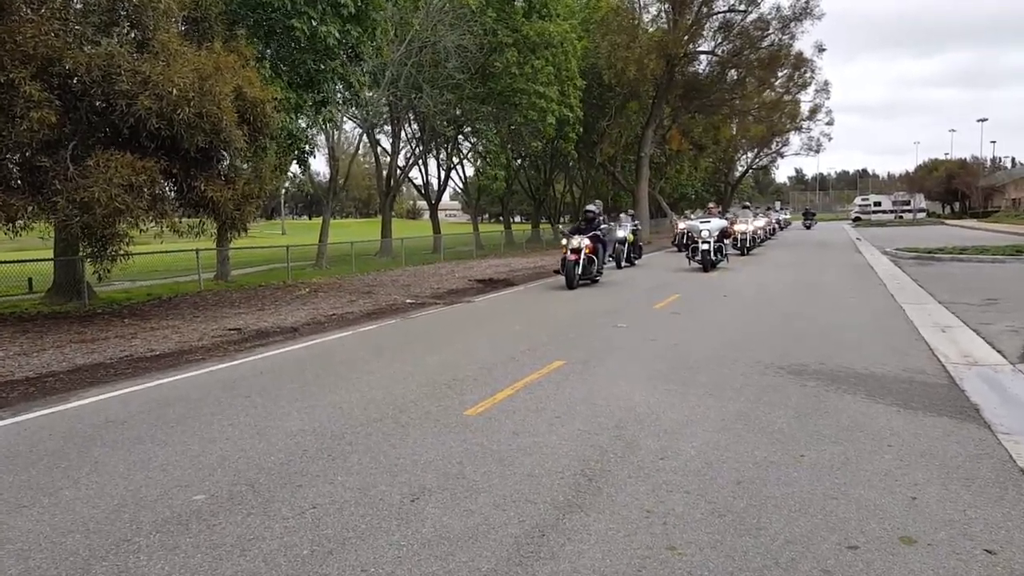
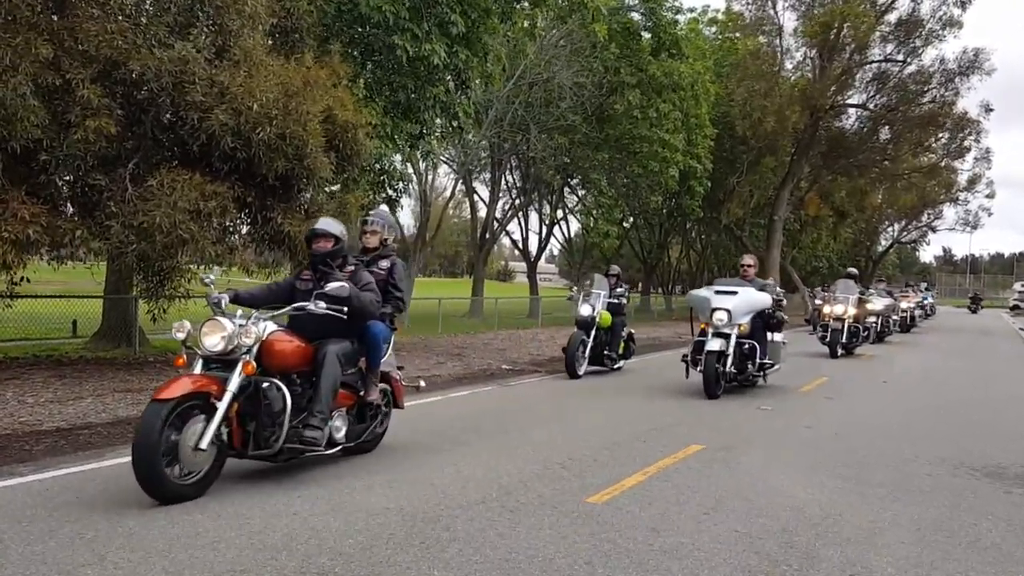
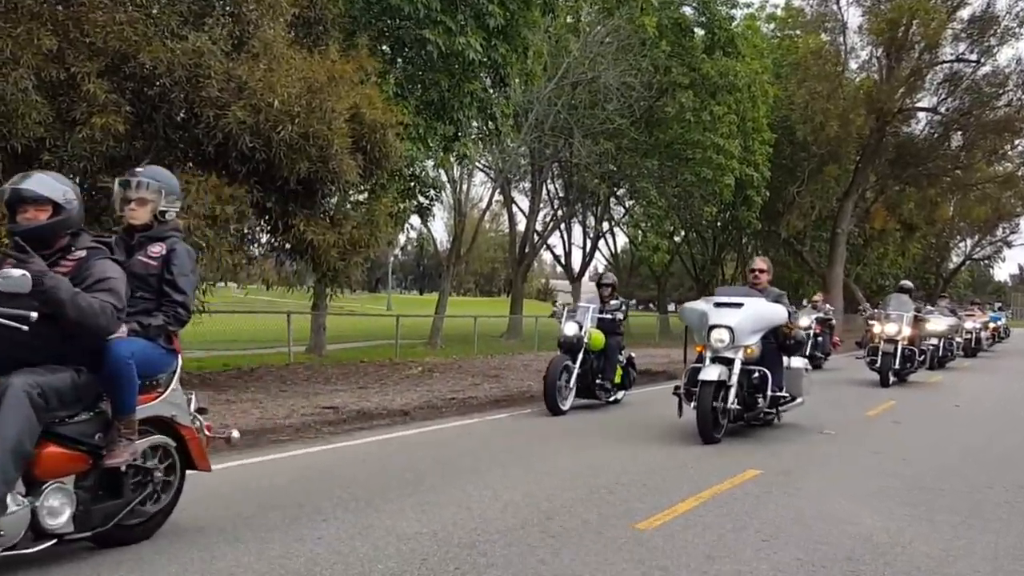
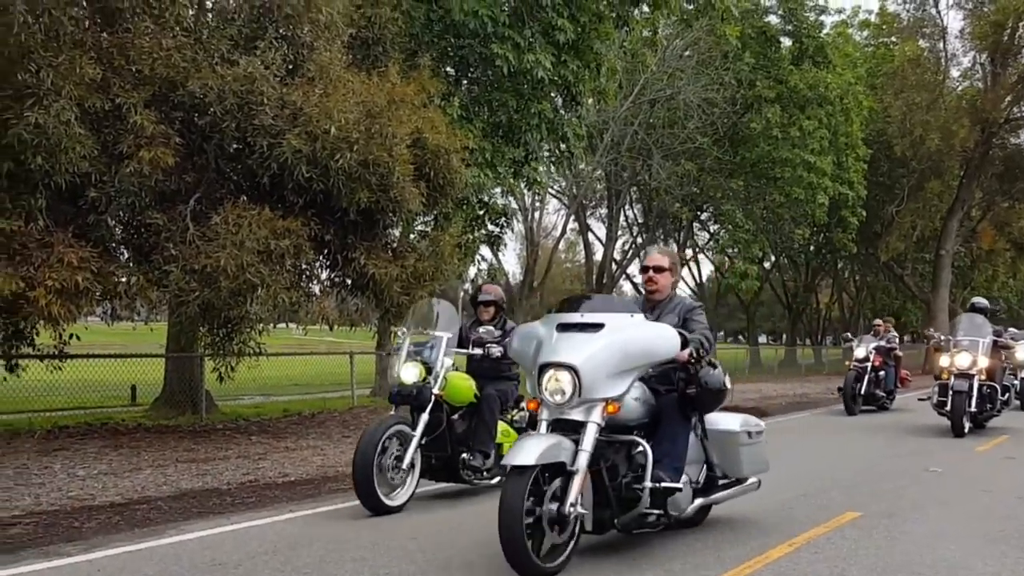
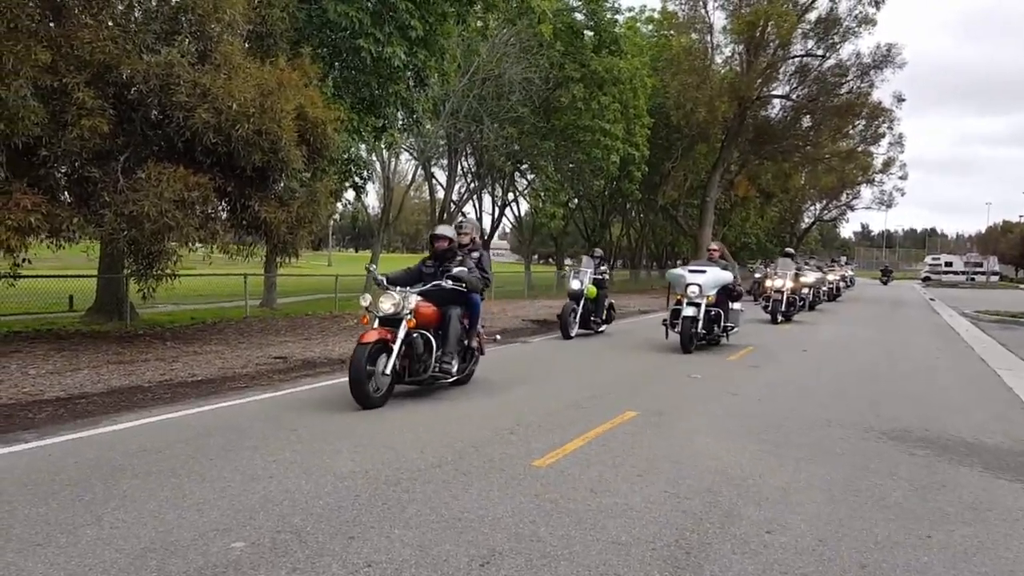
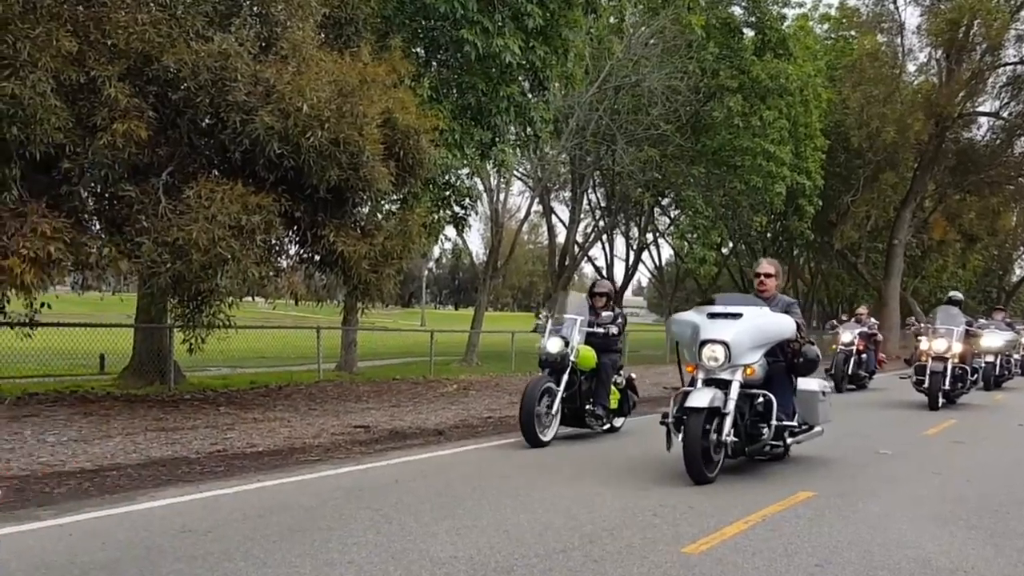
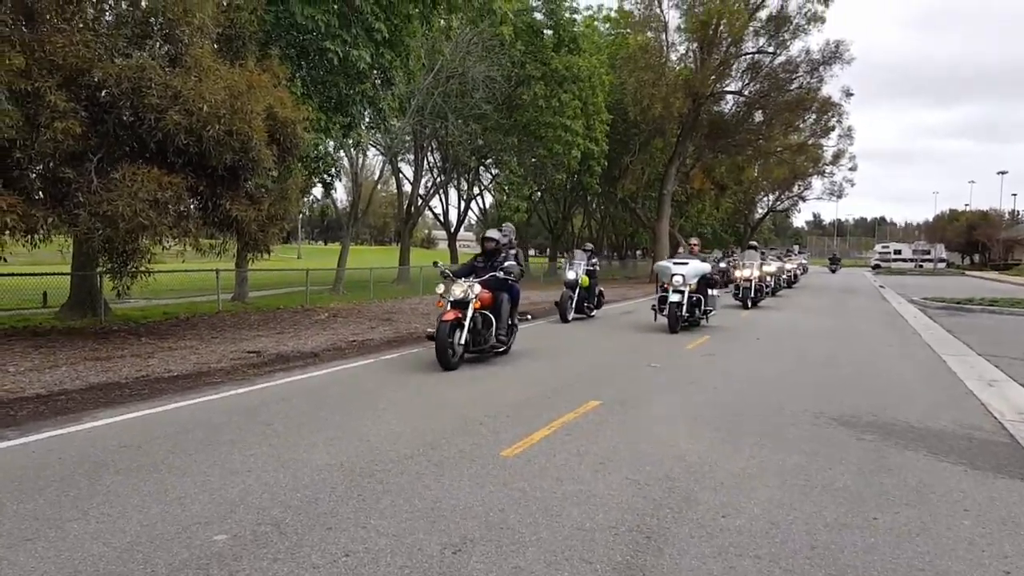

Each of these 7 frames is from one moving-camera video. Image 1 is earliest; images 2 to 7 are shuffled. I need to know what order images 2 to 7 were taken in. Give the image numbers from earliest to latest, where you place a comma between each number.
7, 5, 2, 3, 6, 4
